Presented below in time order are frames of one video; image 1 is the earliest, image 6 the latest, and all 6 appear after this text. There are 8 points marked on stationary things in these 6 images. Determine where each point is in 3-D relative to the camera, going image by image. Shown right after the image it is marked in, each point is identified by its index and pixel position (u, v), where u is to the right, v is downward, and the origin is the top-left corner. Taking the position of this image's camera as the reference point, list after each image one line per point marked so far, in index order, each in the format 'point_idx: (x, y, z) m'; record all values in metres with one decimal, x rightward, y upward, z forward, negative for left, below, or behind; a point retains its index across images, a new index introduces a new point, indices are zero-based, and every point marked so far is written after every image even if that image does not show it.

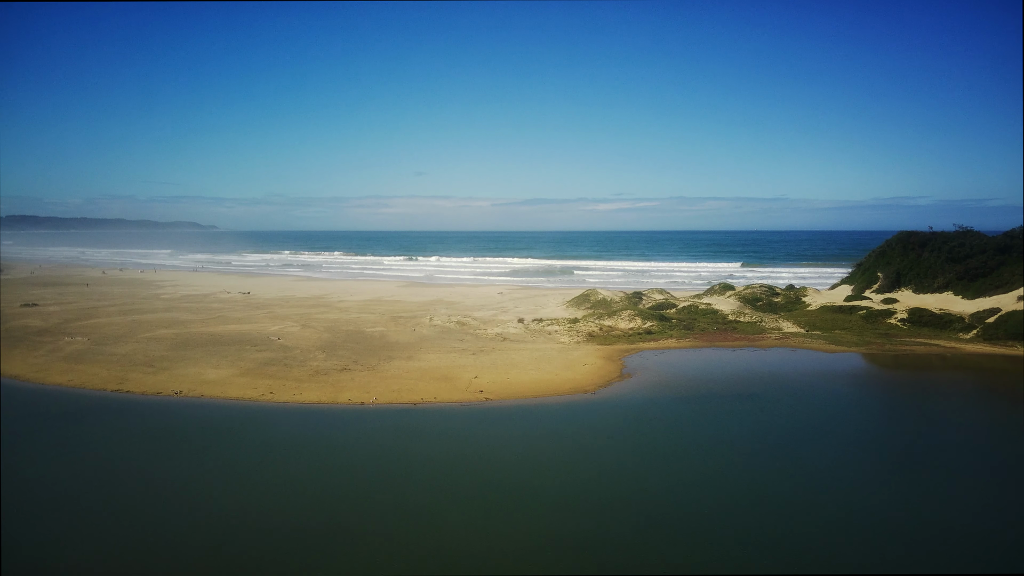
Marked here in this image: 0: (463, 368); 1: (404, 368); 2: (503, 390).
0: (-1.0, -1.7, +16.8) m
1: (-2.2, -1.7, +17.0) m
2: (-0.2, -1.8, +15.0) m
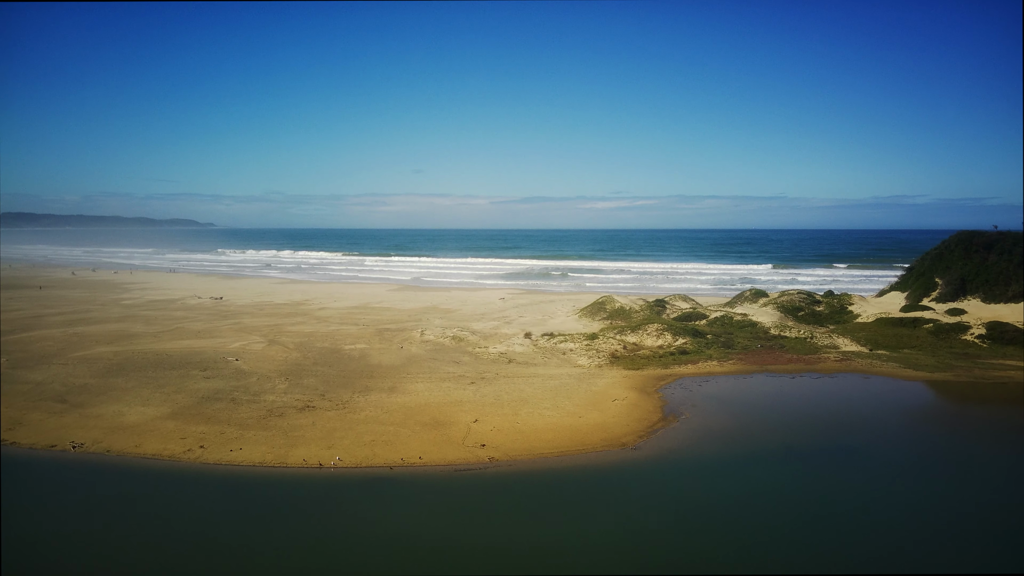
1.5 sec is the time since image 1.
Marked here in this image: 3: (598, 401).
0: (-0.9, -1.9, +13.0) m
1: (-2.0, -1.9, +13.3) m
2: (0.0, -2.1, +11.3) m
3: (+1.4, -1.9, +13.7) m
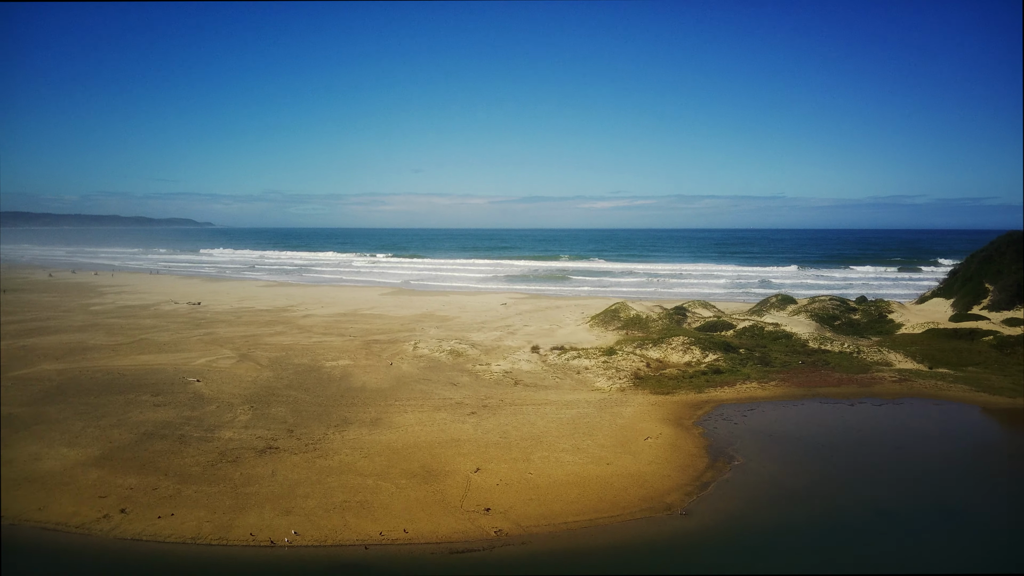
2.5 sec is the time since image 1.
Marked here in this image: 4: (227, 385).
0: (-0.7, -2.1, +10.5) m
1: (-1.9, -2.1, +10.7) m
2: (+0.1, -2.2, +8.7) m
3: (+1.5, -2.1, +11.2) m
4: (-5.1, -1.7, +15.2) m
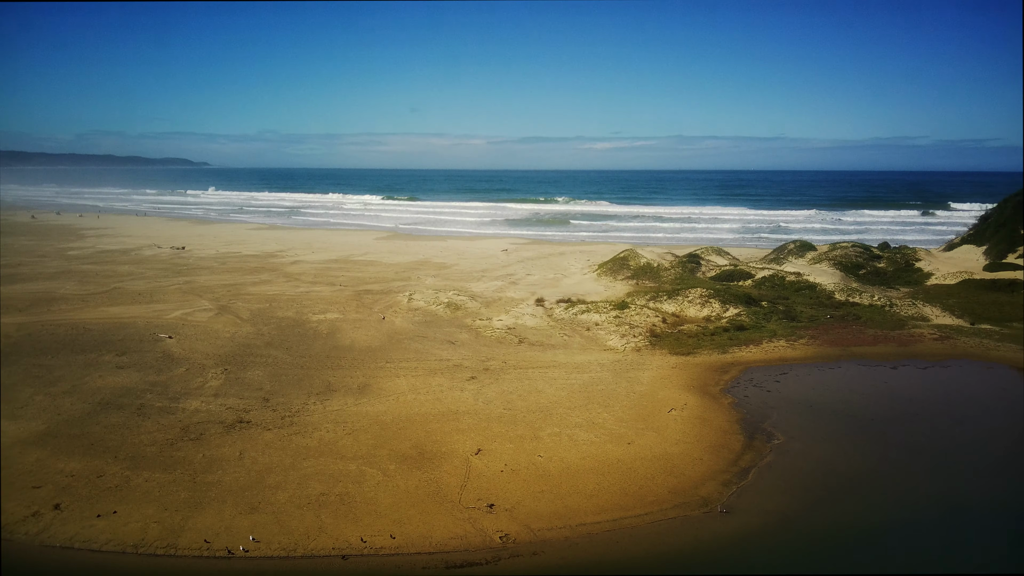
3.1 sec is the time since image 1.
0: (-0.7, -1.6, +9.1) m
1: (-1.8, -1.5, +9.4) m
2: (+0.2, -1.8, +7.4) m
3: (+1.6, -1.5, +9.8) m
4: (-5.0, -0.9, +13.8) m
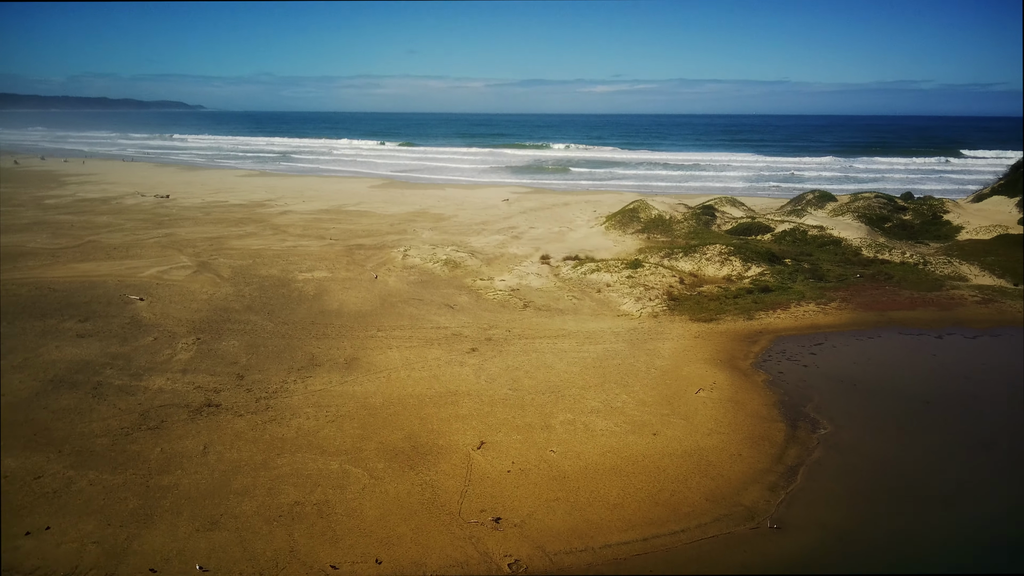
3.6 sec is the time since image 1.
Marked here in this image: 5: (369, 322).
0: (-0.6, -1.2, +8.0) m
1: (-1.8, -1.2, +8.2) m
2: (+0.3, -1.6, +6.2) m
3: (+1.6, -1.2, +8.6) m
4: (-5.0, -0.2, +12.5) m
5: (-1.9, -0.4, +11.6) m
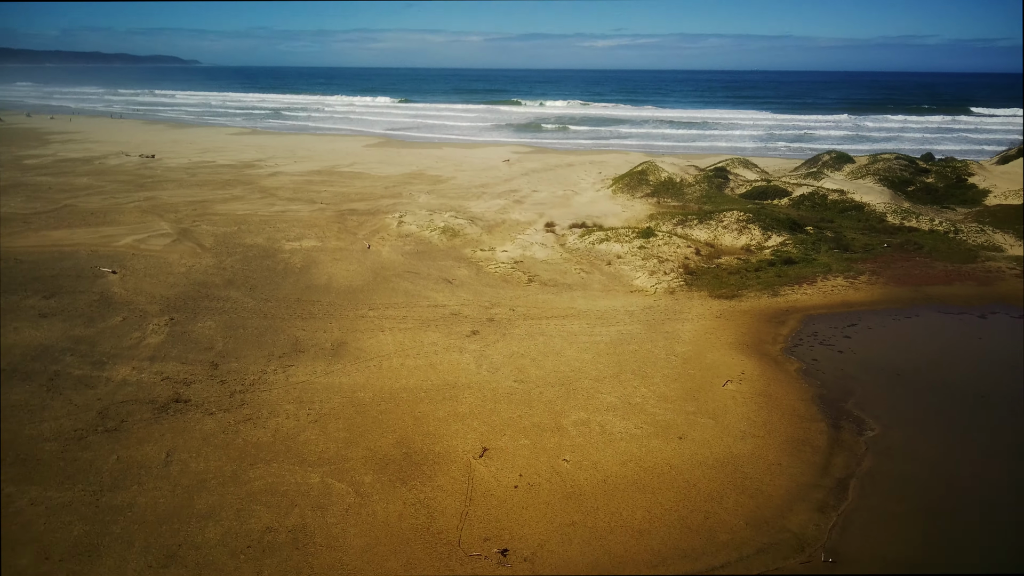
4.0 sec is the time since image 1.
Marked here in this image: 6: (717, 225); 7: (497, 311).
0: (-0.6, -1.1, +7.0) m
1: (-1.7, -1.1, +7.3) m
2: (+0.3, -1.6, +5.3) m
3: (+1.7, -1.0, +7.7) m
4: (-4.9, +0.1, +11.6) m
5: (-1.9, -0.1, +10.7) m
6: (+3.4, +1.1, +14.2) m
7: (-0.2, -0.2, +10.1) m
